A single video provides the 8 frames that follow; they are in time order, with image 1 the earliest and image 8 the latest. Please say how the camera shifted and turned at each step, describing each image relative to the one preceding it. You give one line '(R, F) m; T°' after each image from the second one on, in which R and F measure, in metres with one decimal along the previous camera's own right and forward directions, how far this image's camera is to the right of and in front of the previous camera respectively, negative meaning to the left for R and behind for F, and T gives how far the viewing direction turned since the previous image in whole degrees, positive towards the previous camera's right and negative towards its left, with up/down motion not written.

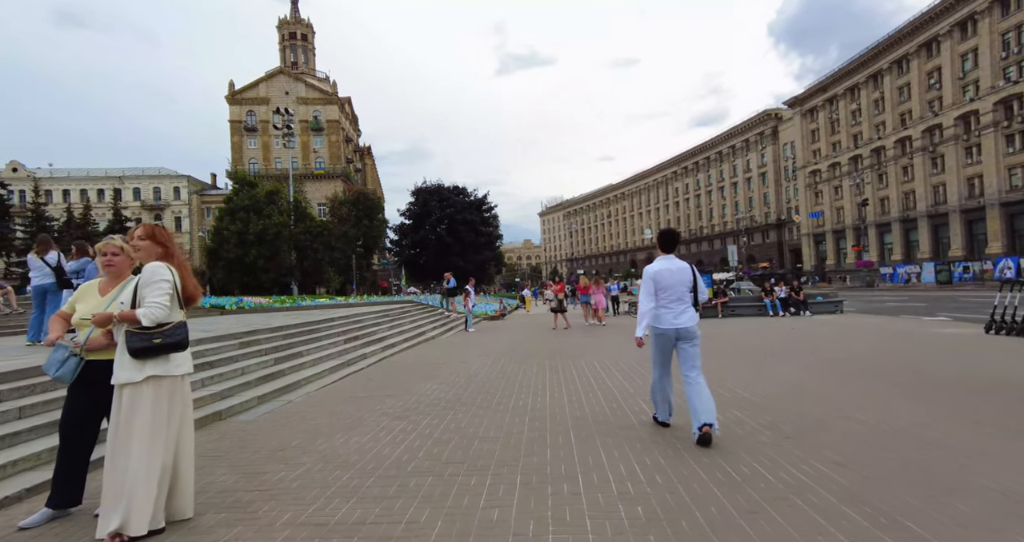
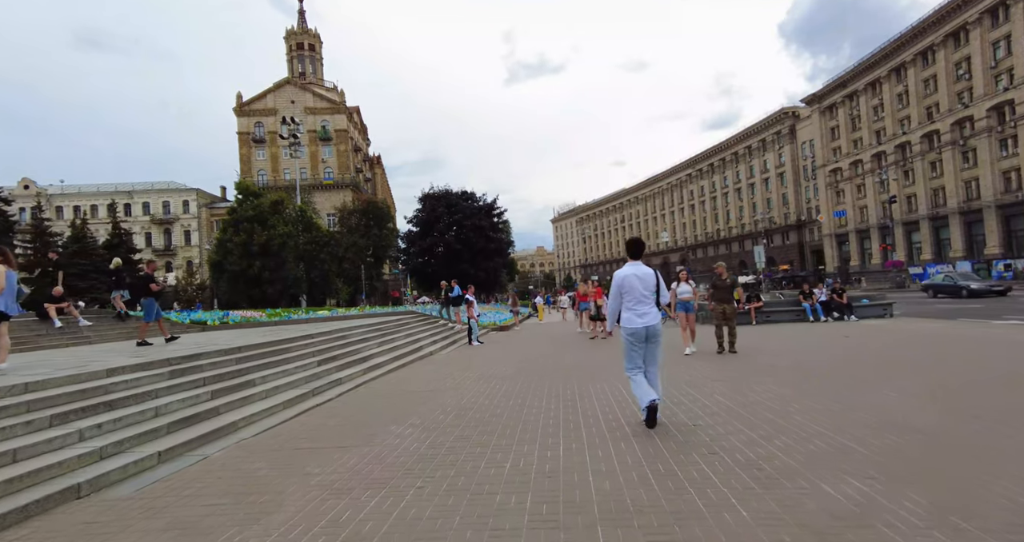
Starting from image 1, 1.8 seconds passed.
(+0.2, +1.9) m; -1°
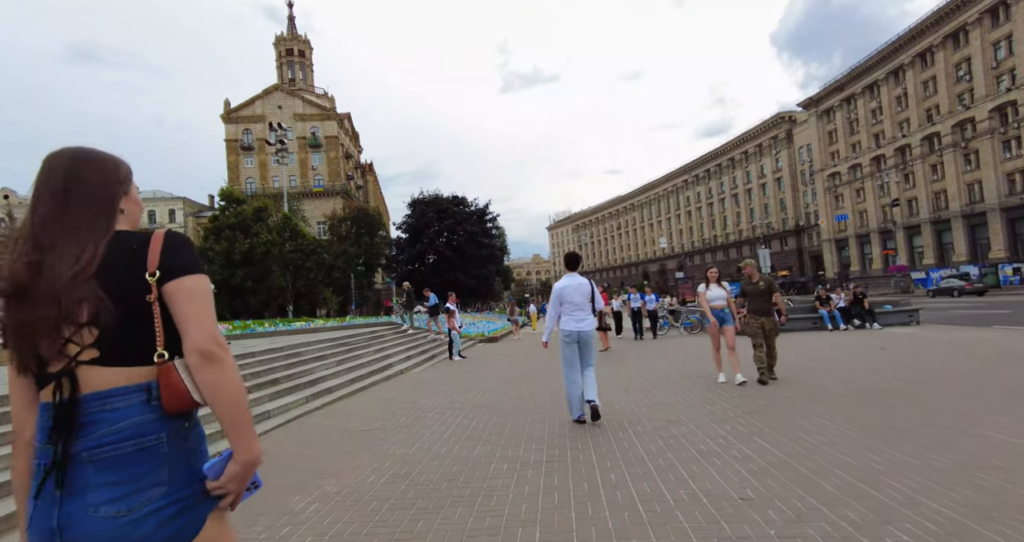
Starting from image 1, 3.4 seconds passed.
(+0.3, +1.8) m; 0°
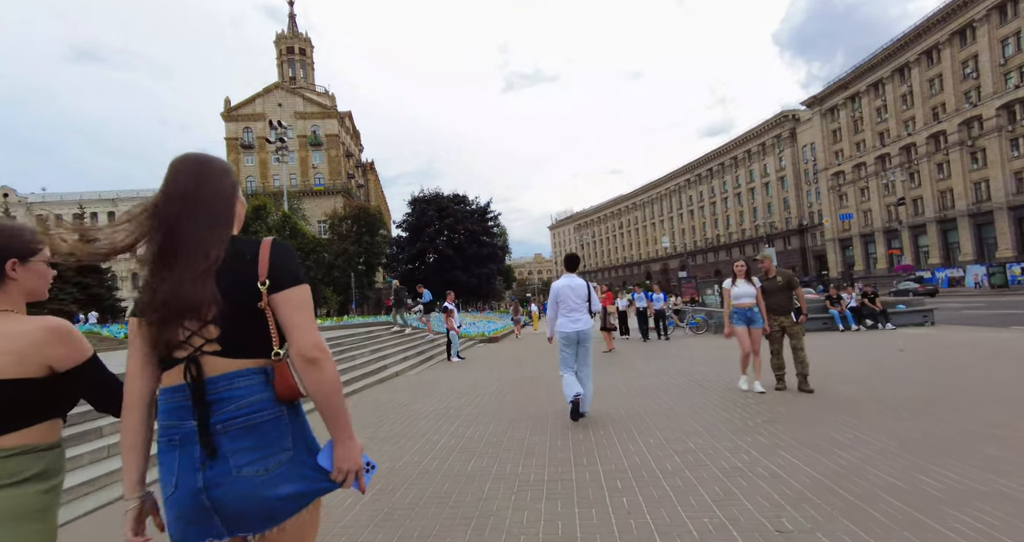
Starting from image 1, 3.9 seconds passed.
(0.0, +0.5) m; 0°
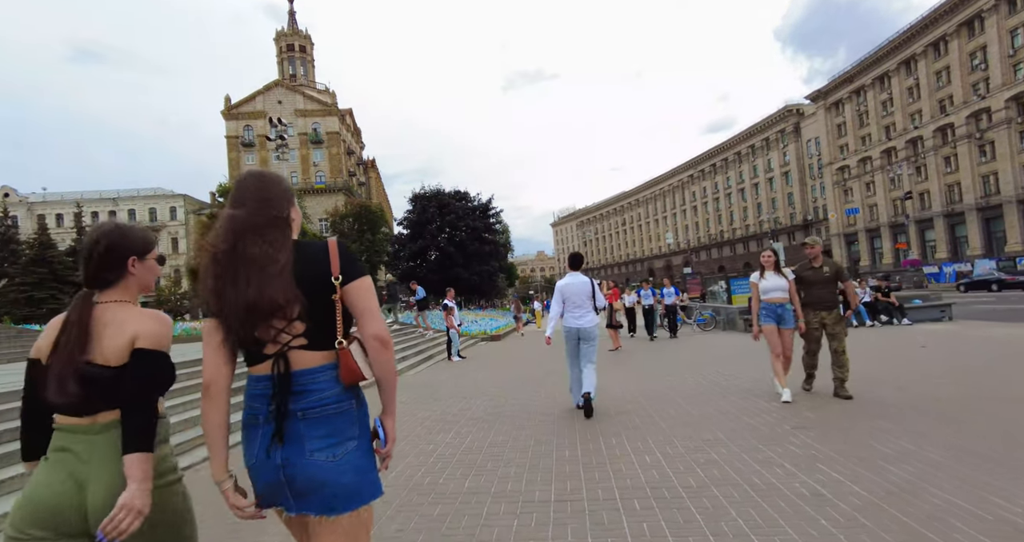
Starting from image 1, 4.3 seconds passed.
(0.0, +0.5) m; 0°
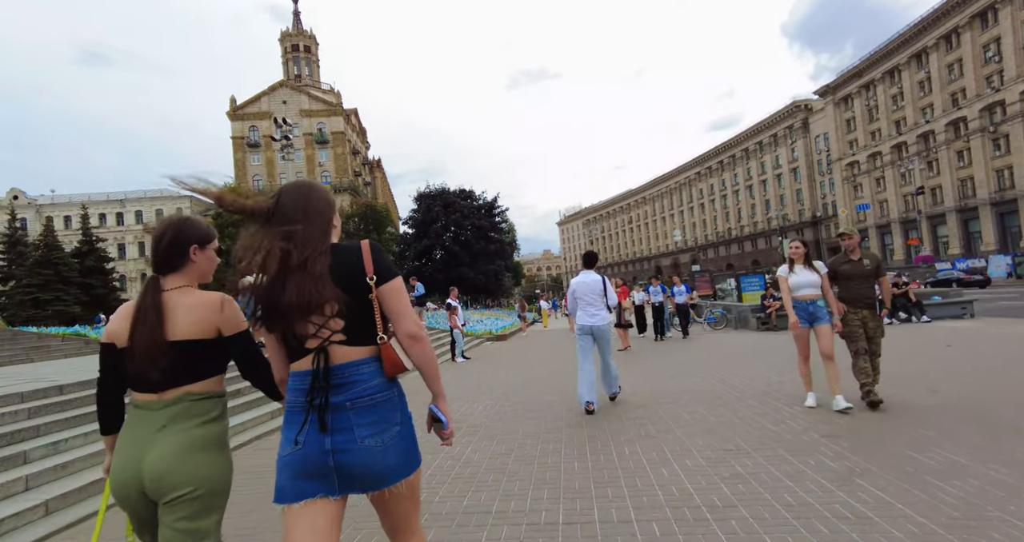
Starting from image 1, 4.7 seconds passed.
(0.0, +0.4) m; -1°
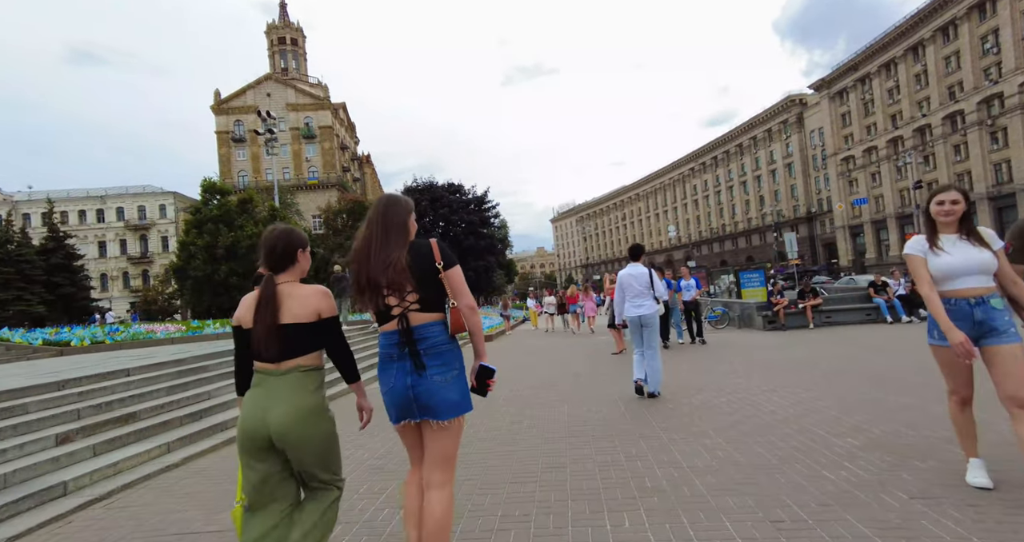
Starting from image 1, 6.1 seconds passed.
(+0.3, +1.5) m; +1°
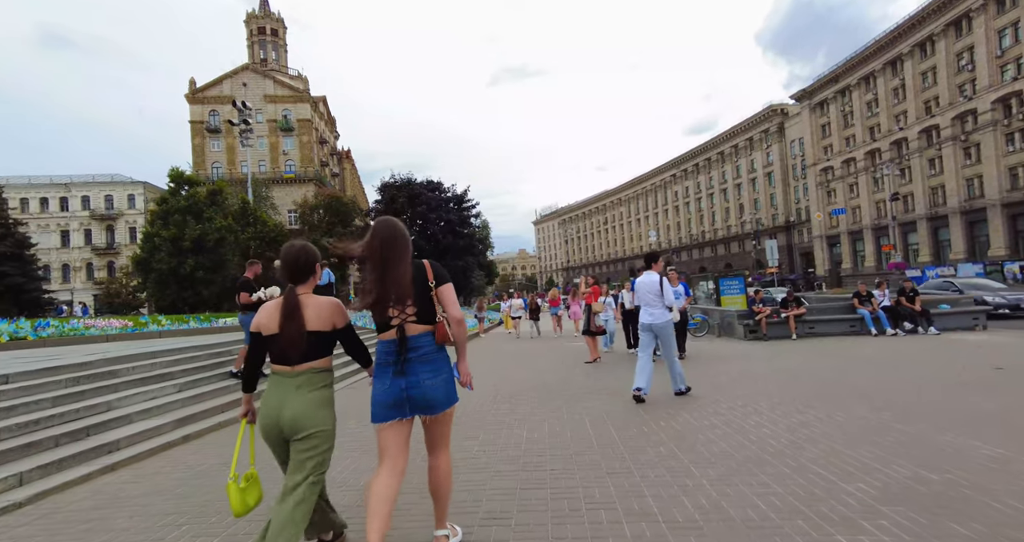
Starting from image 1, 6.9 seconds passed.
(+0.3, +0.9) m; +2°
